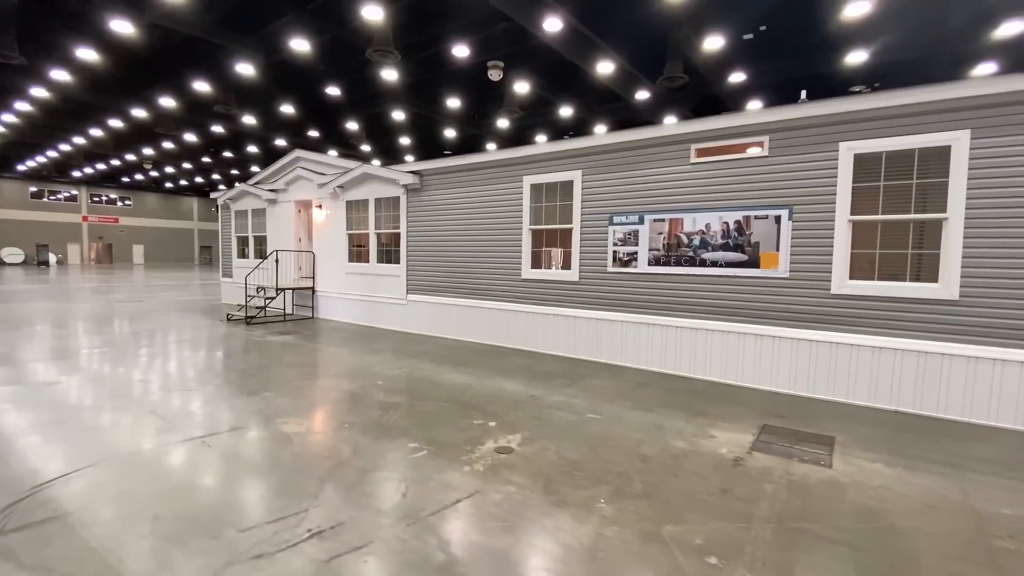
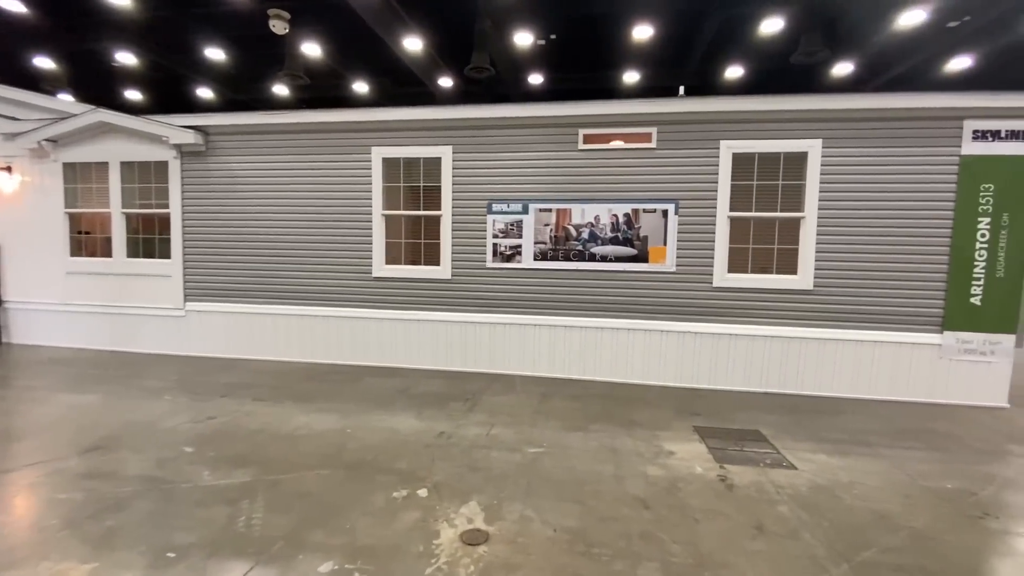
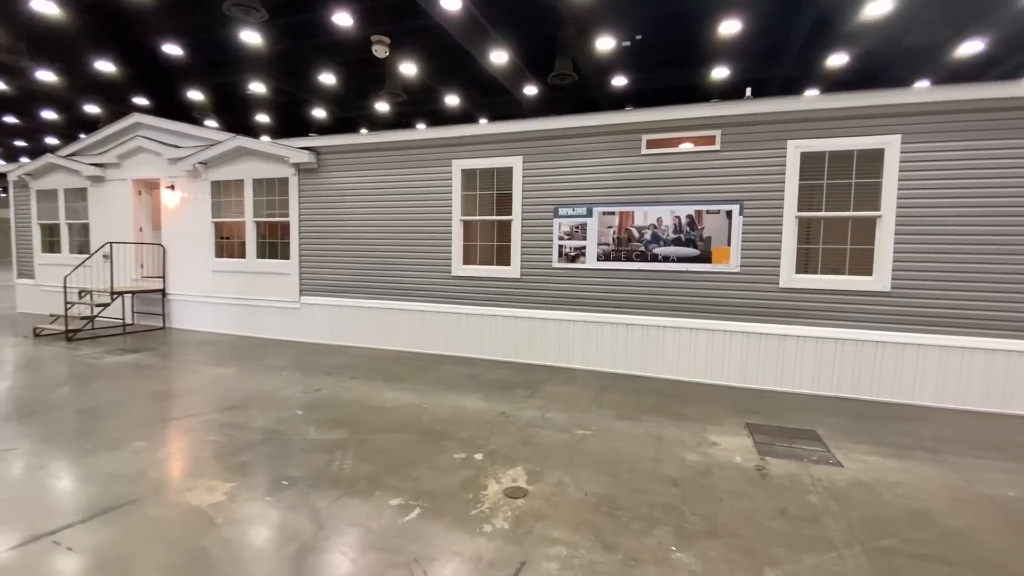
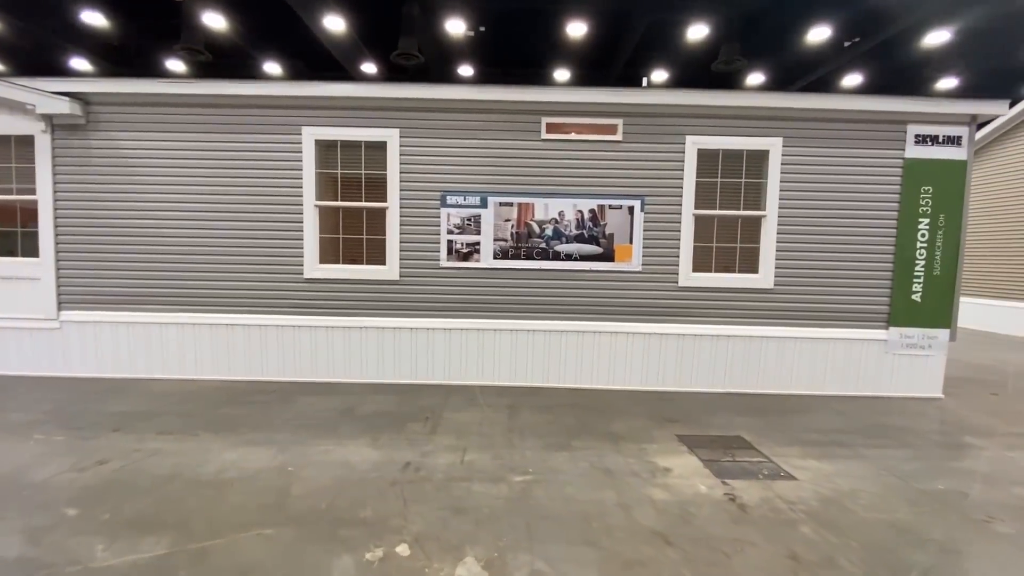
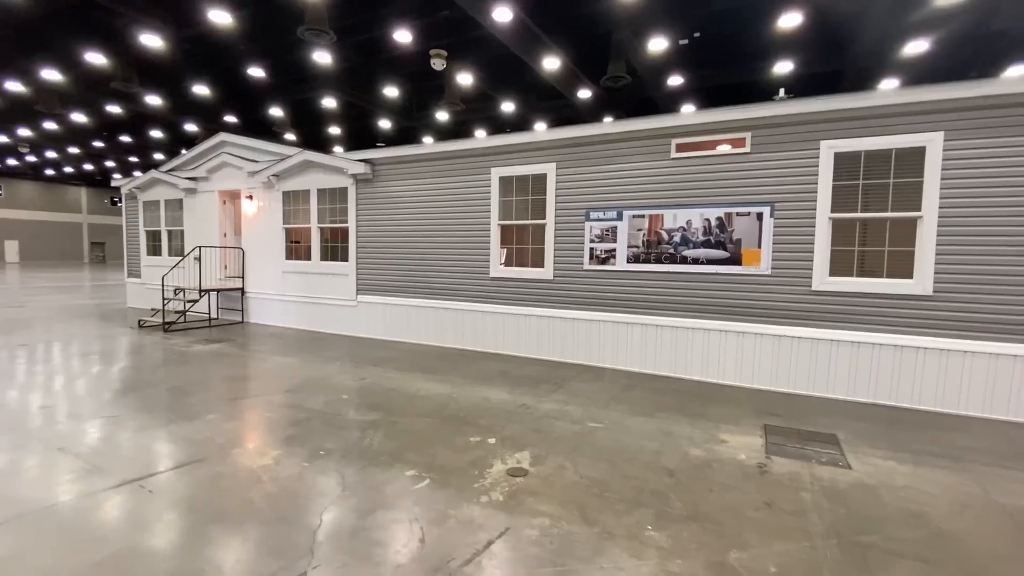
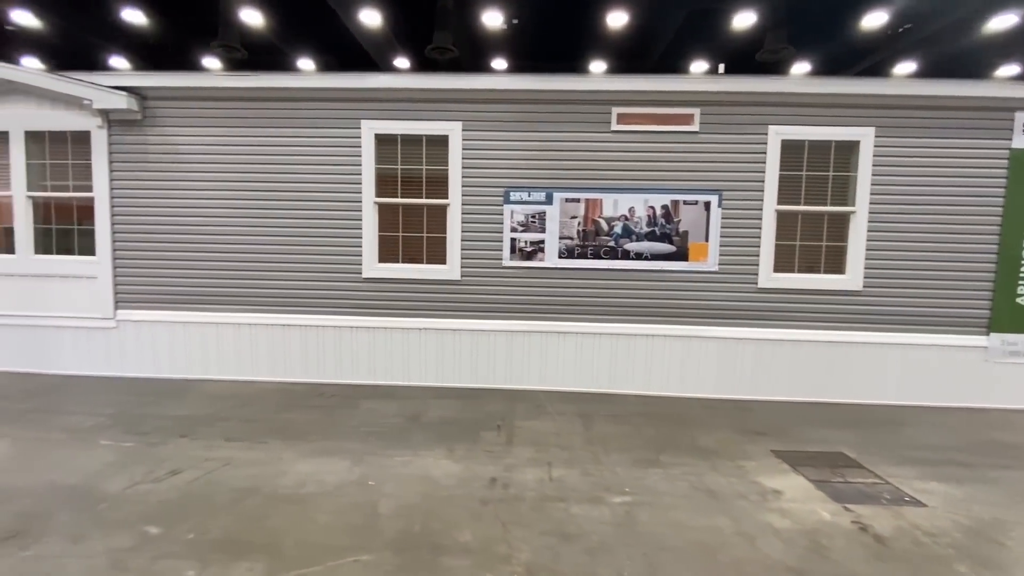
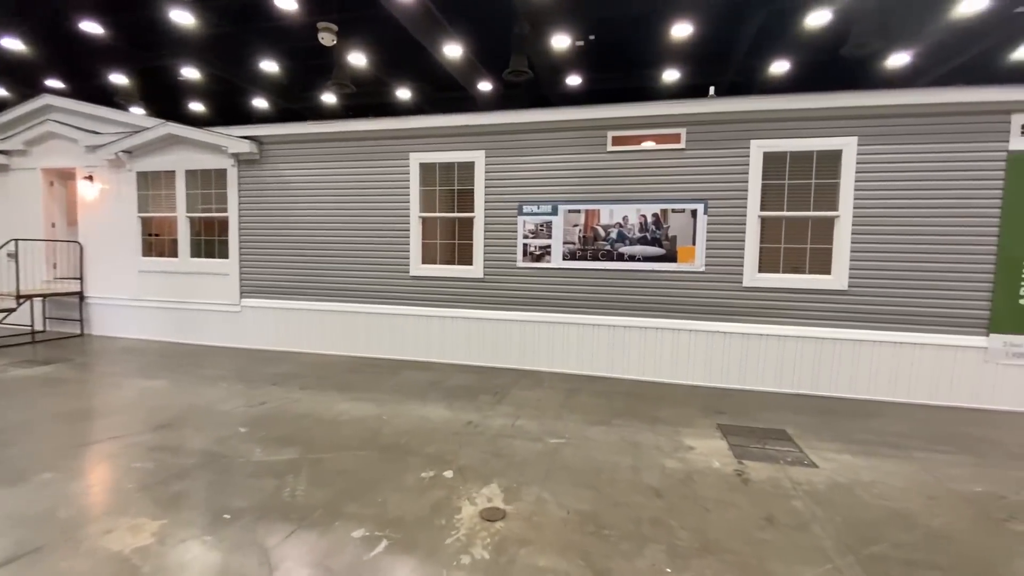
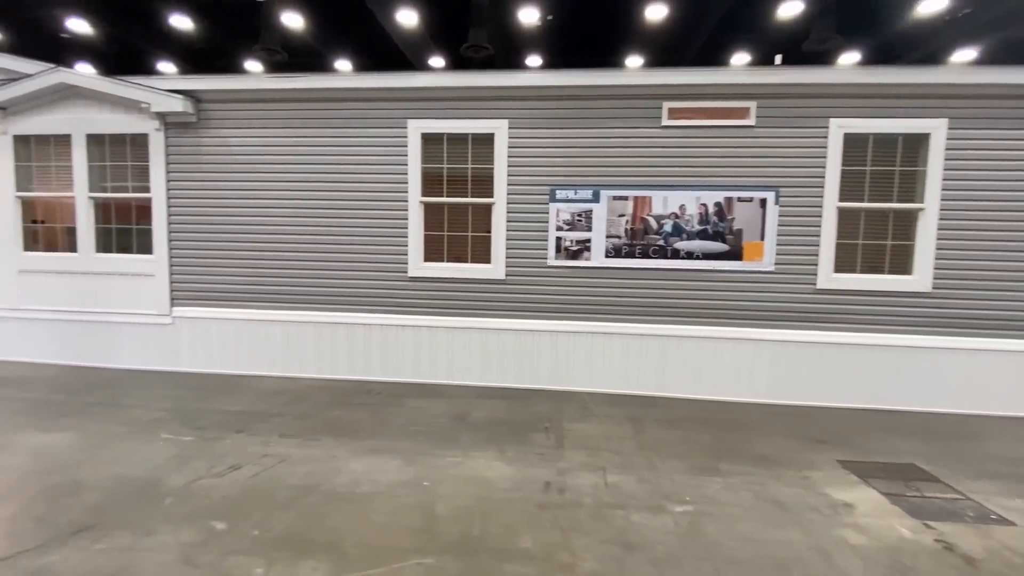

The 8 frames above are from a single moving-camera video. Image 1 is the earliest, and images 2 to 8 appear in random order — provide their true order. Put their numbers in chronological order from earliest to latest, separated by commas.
5, 3, 7, 2, 4, 6, 8
